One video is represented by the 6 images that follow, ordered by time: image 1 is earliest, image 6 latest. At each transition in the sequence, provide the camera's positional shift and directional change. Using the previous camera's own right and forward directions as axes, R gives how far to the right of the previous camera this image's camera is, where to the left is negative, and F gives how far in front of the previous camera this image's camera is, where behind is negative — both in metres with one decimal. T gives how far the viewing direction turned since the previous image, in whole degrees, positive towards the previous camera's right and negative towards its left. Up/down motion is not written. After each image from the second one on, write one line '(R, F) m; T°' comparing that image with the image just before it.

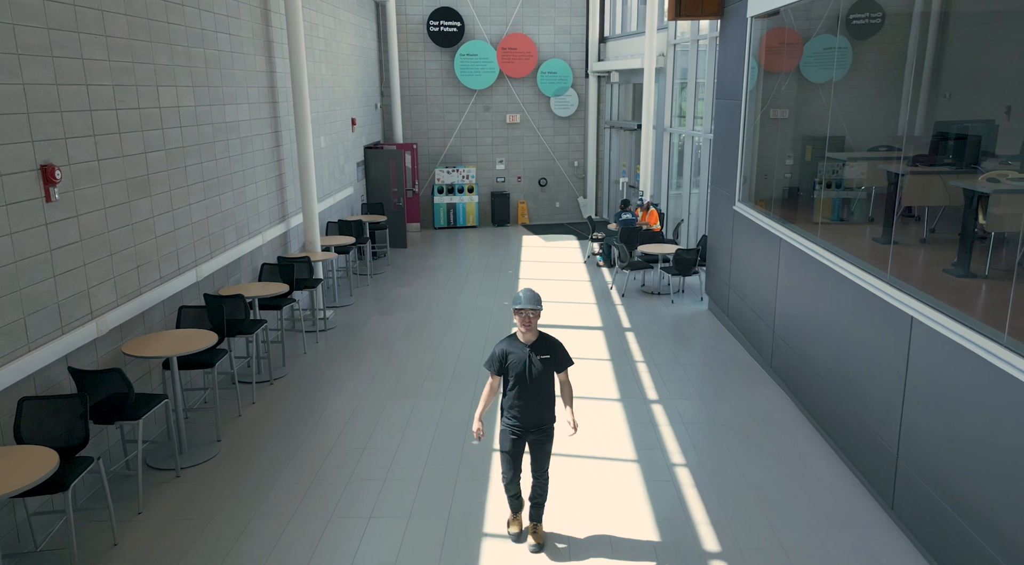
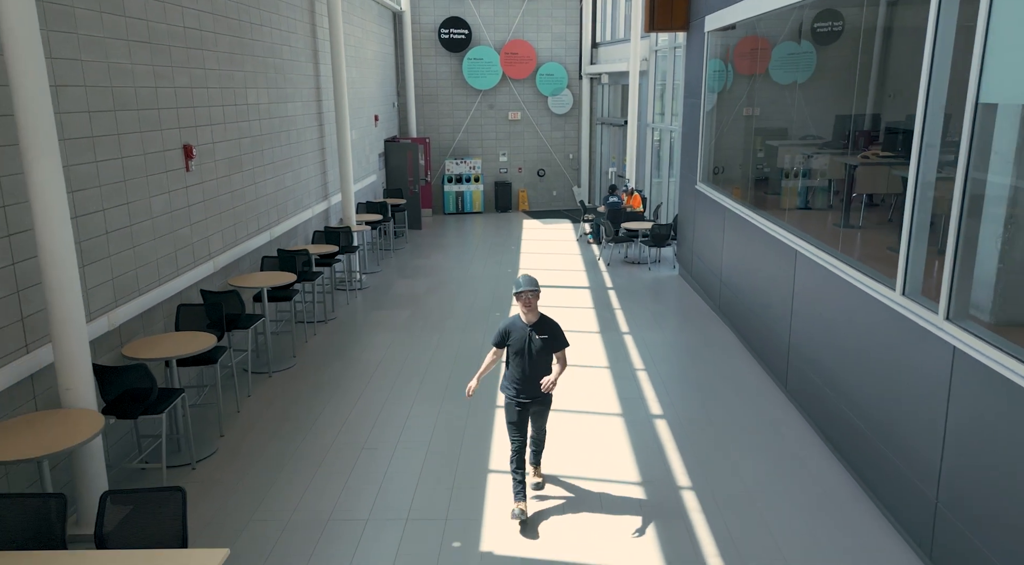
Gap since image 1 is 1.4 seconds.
(0.0, -1.8) m; 0°
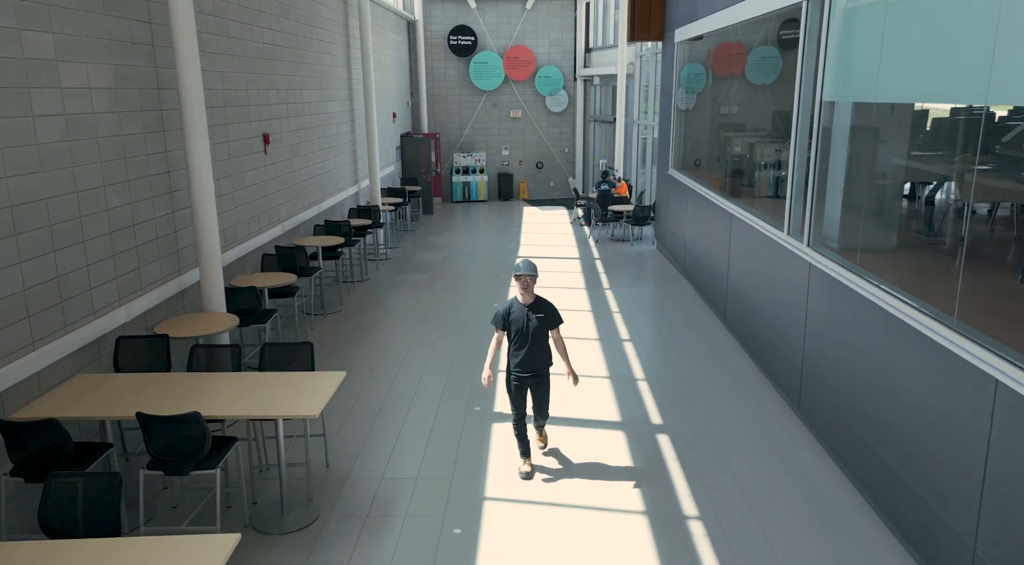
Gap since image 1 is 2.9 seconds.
(0.0, -1.9) m; 0°
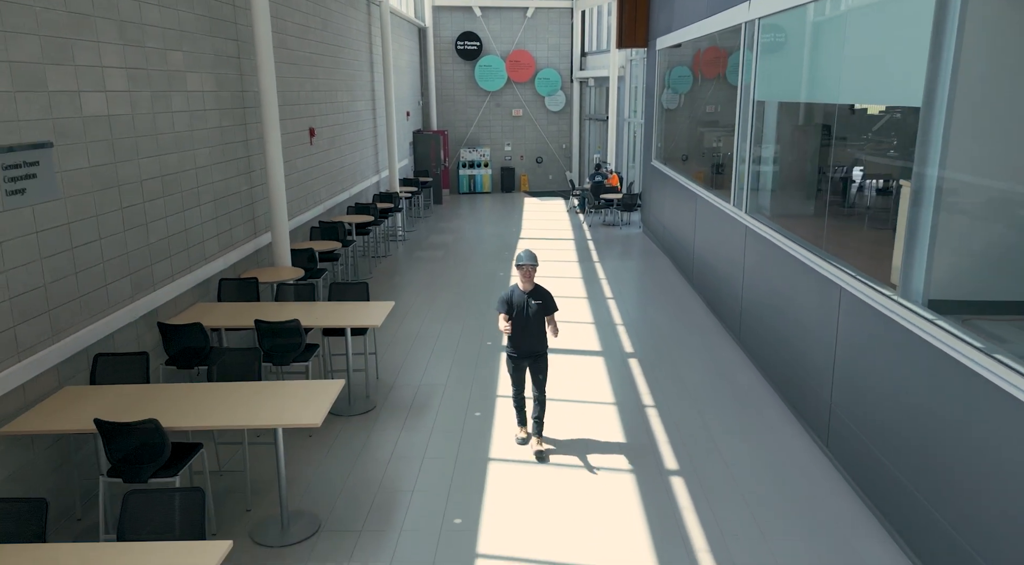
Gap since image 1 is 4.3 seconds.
(0.0, -1.6) m; 0°
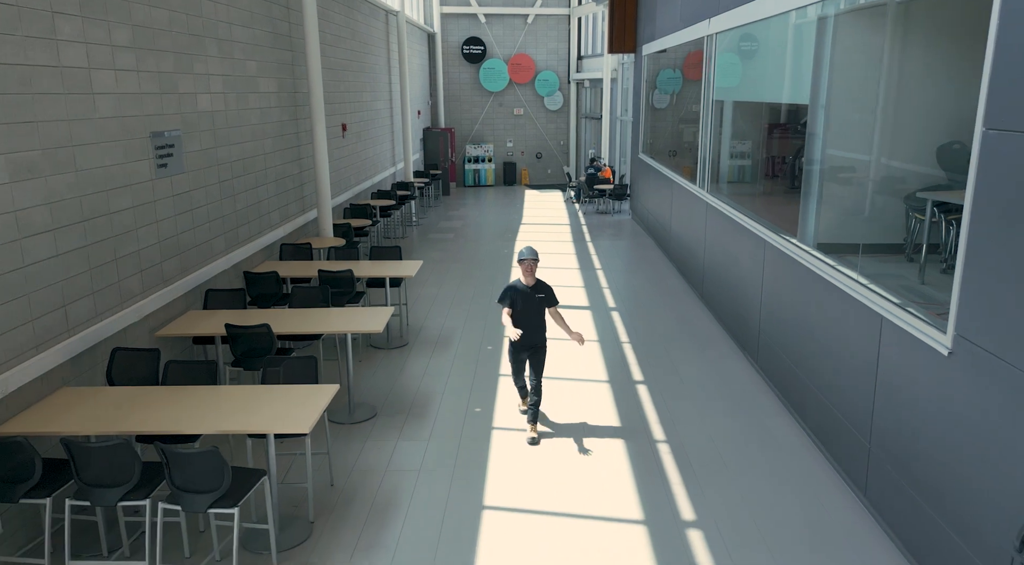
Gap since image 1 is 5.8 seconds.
(0.0, -1.6) m; 0°
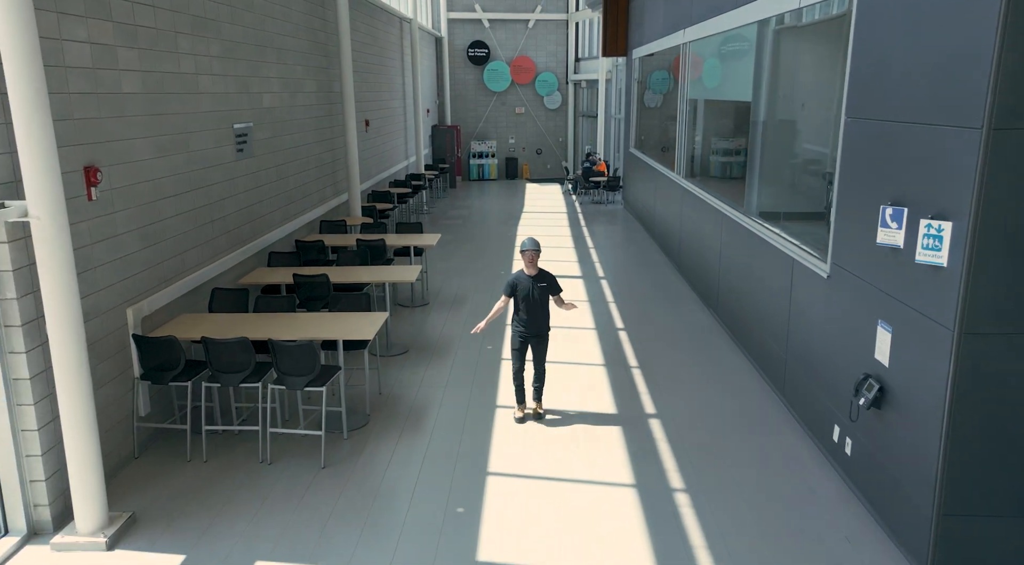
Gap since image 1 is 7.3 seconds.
(-0.1, -1.5) m; 0°
